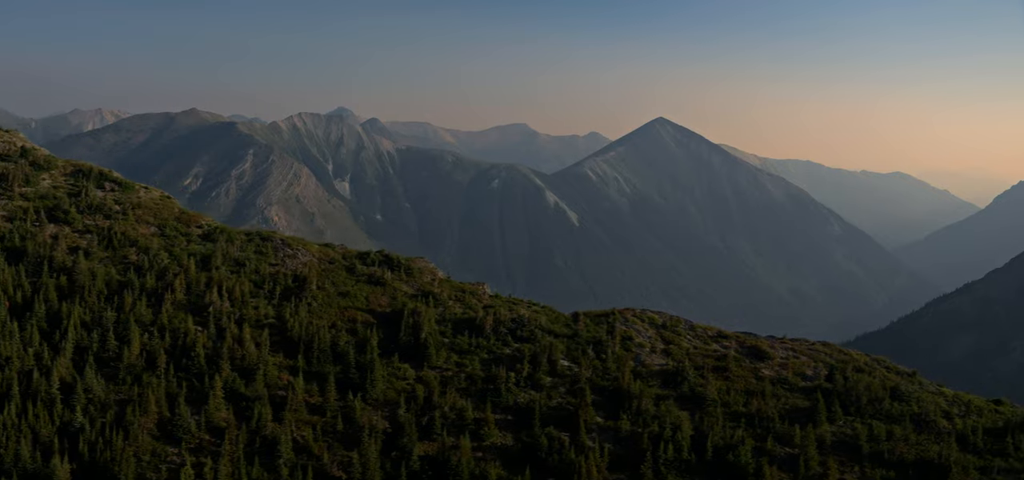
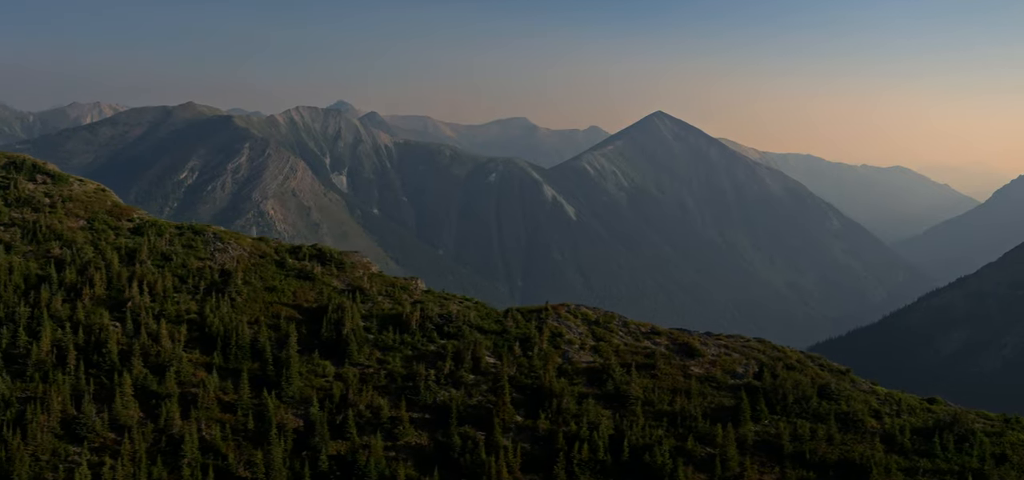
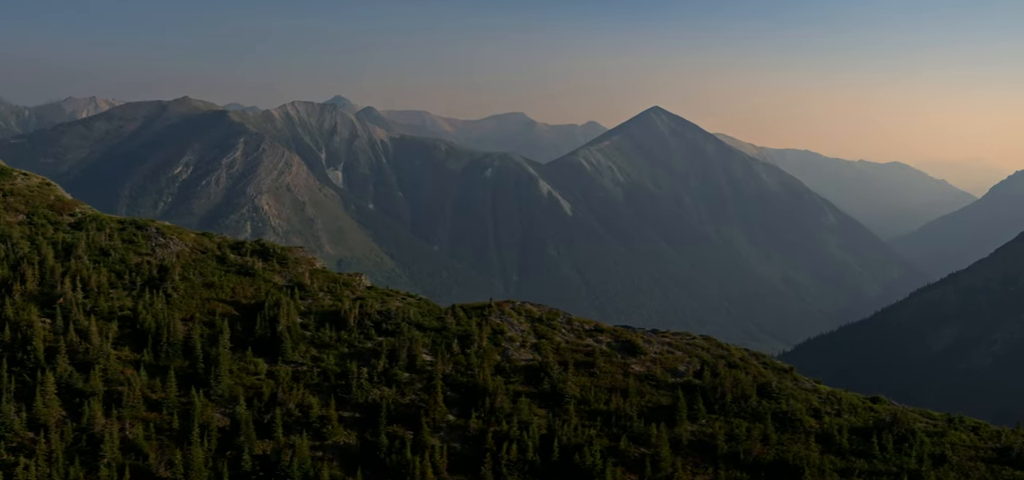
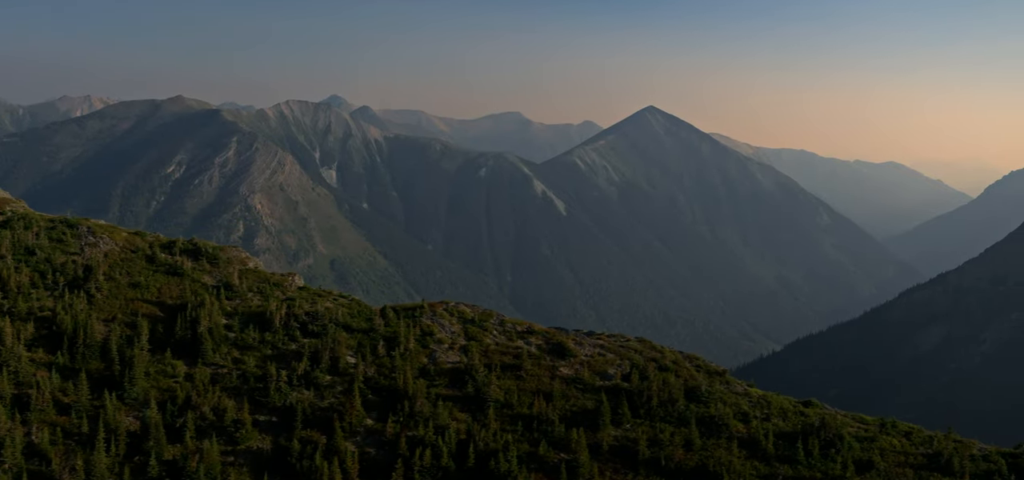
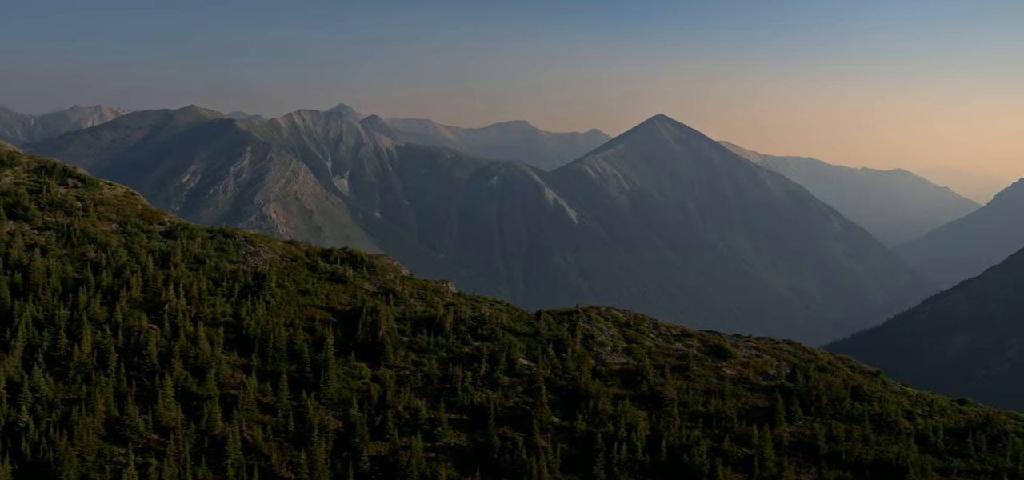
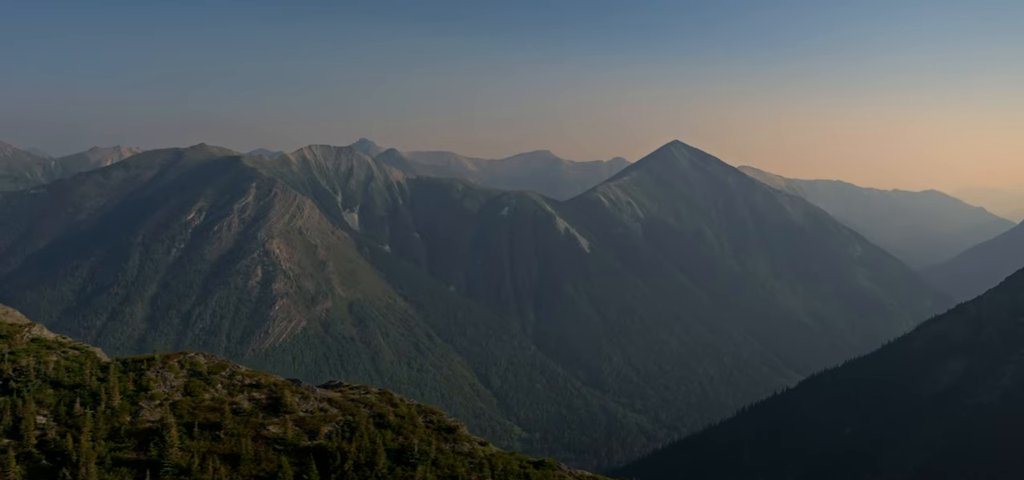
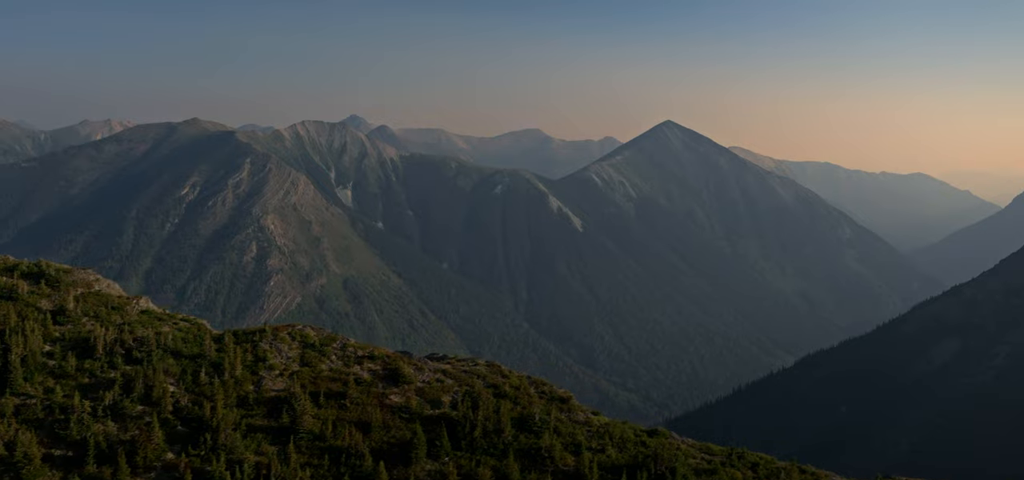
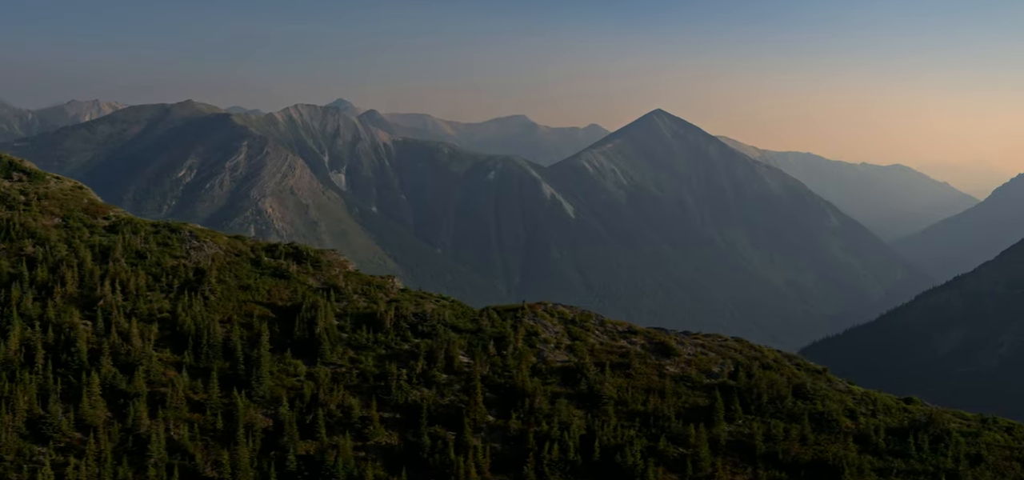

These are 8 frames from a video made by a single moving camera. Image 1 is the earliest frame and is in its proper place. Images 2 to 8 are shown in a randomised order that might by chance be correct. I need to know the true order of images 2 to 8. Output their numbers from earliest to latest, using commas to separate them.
5, 2, 8, 3, 4, 7, 6
